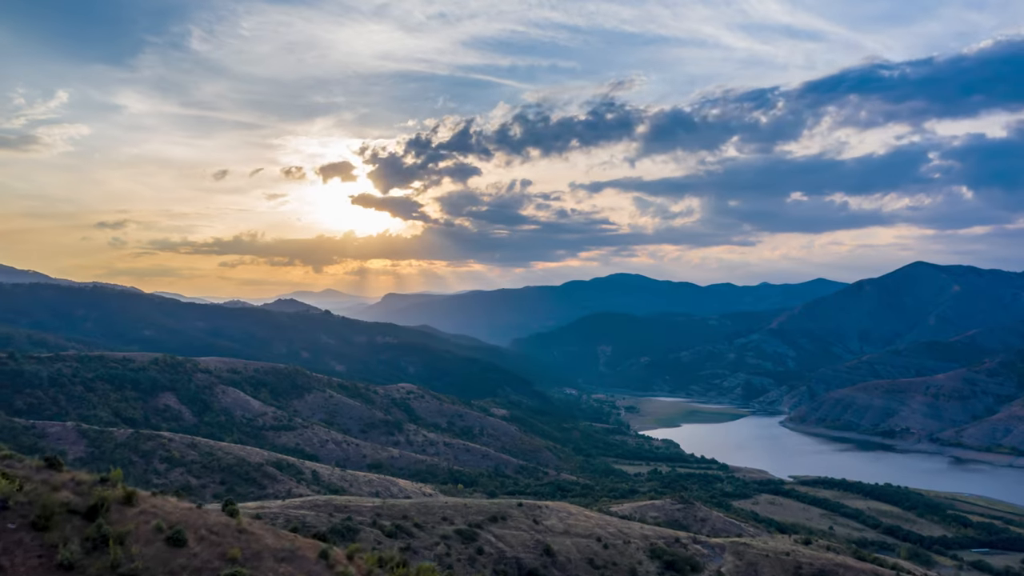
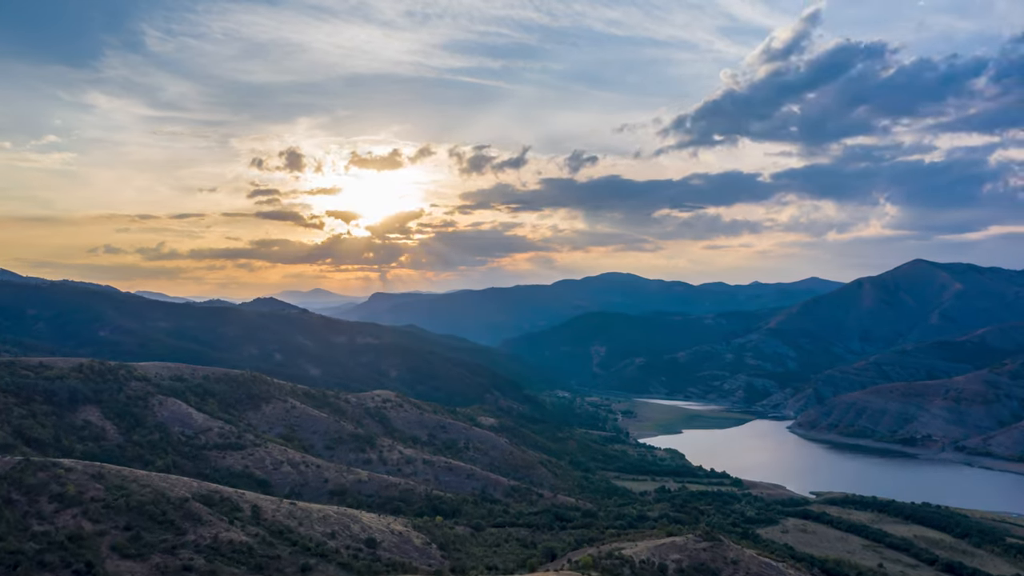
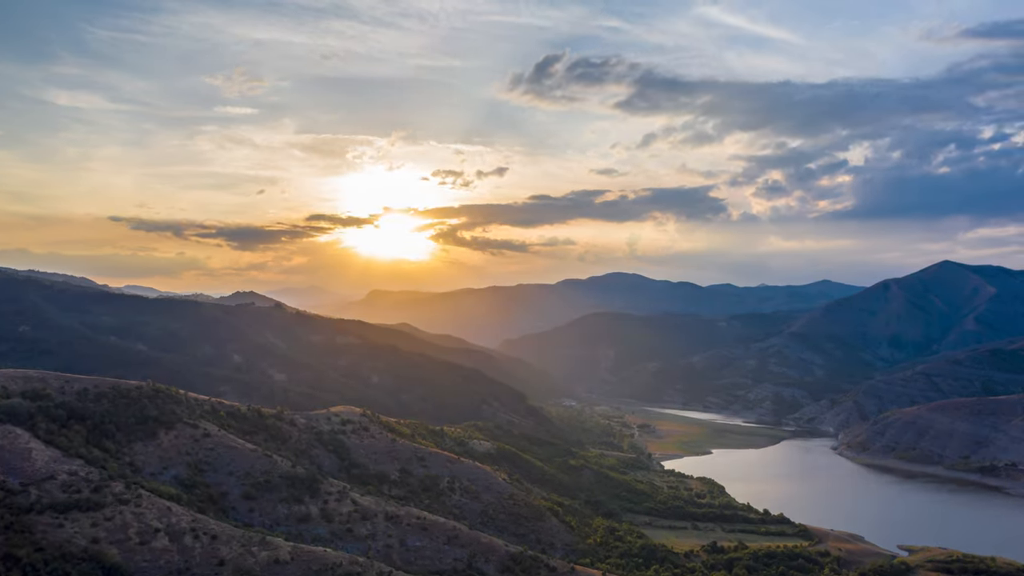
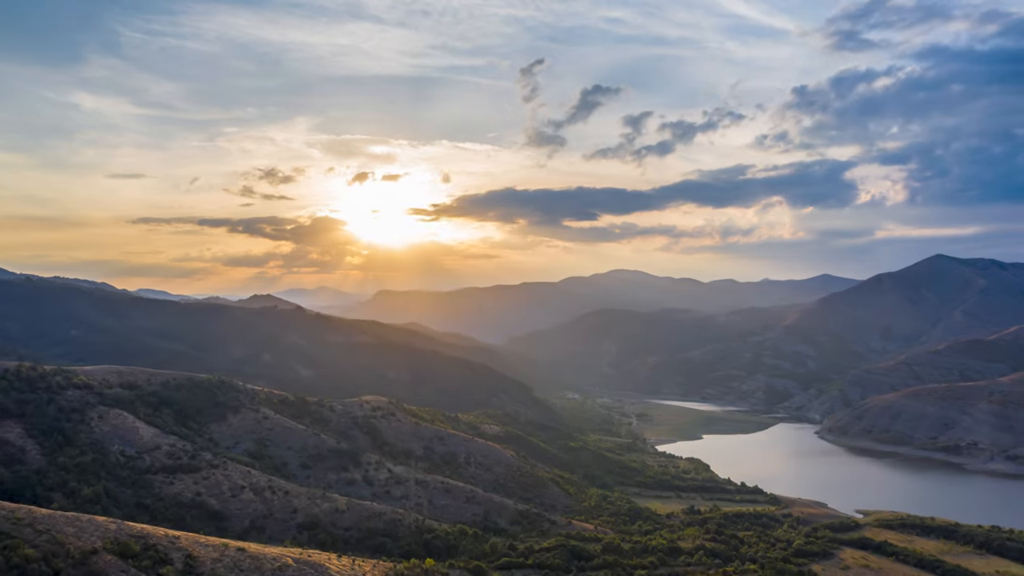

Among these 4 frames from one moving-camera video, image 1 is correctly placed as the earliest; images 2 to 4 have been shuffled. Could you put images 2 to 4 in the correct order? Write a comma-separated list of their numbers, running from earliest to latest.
2, 4, 3
